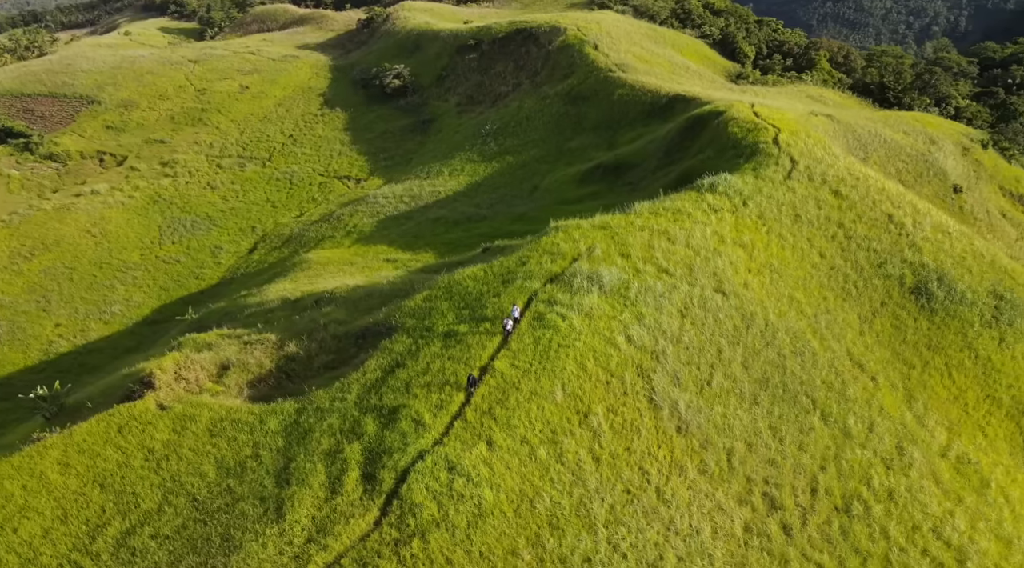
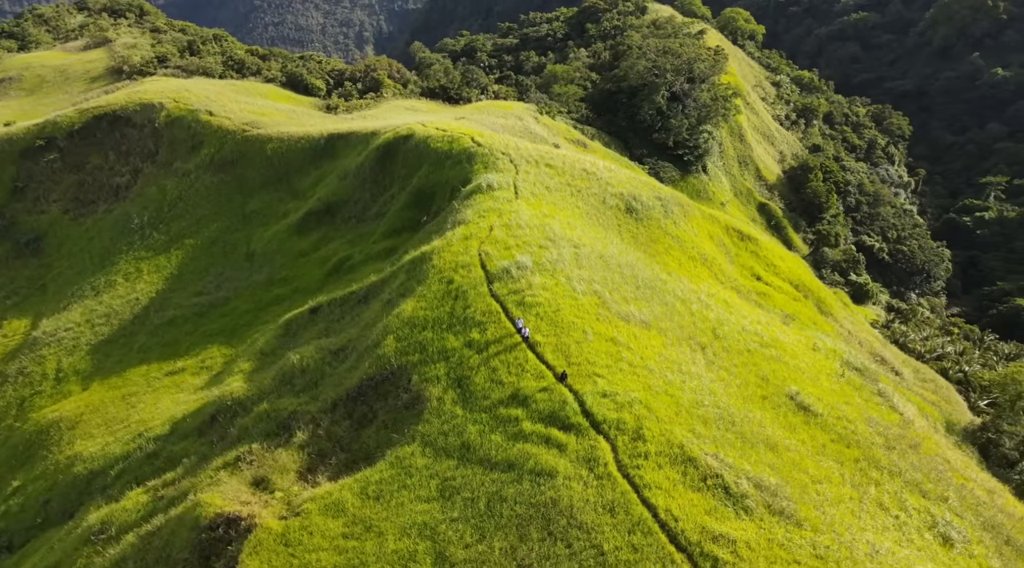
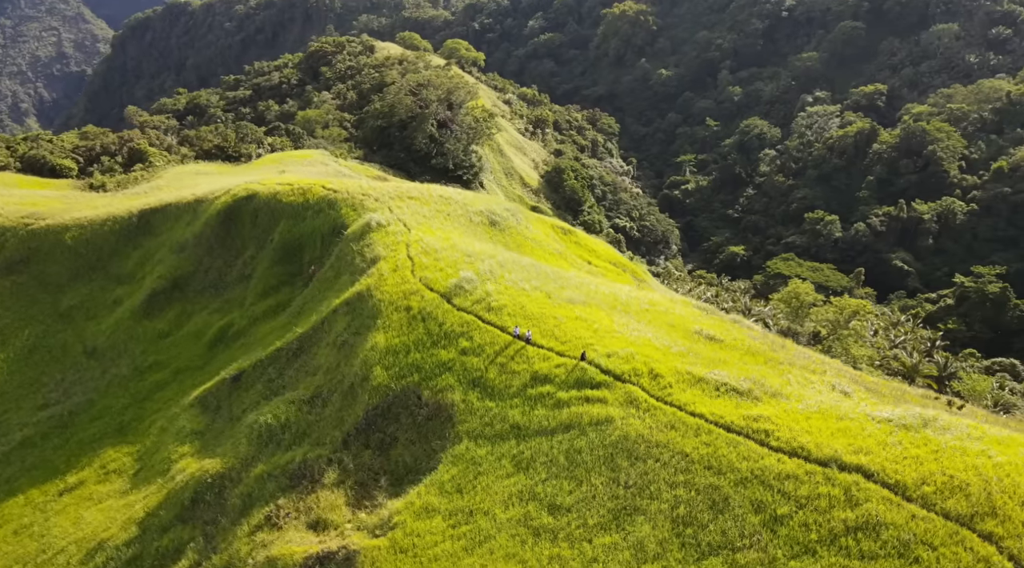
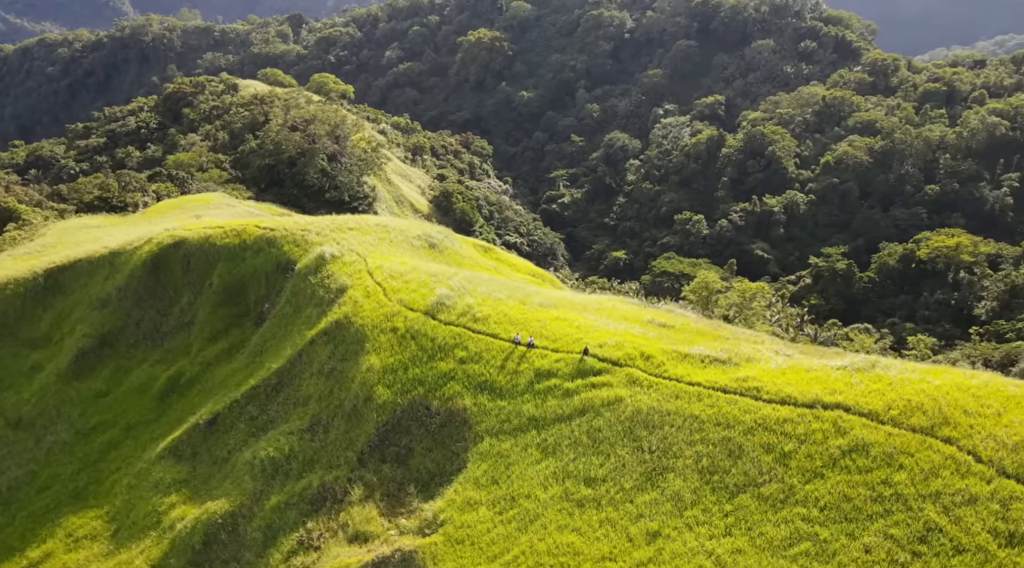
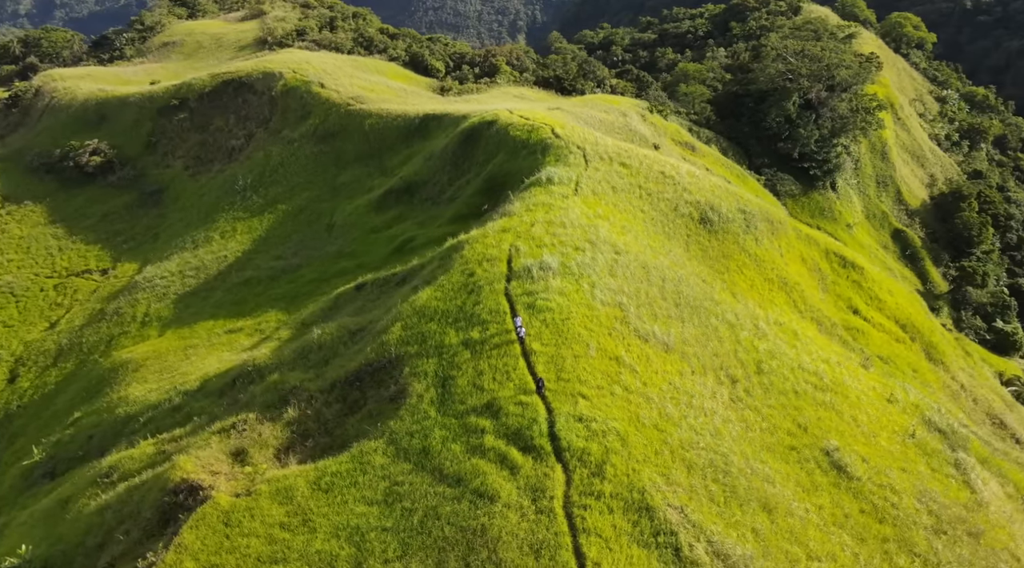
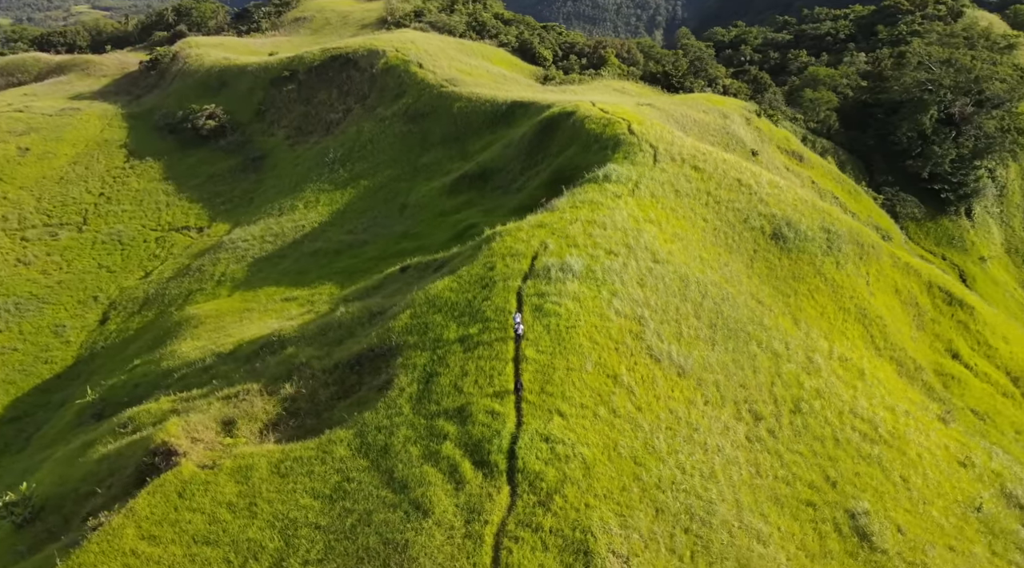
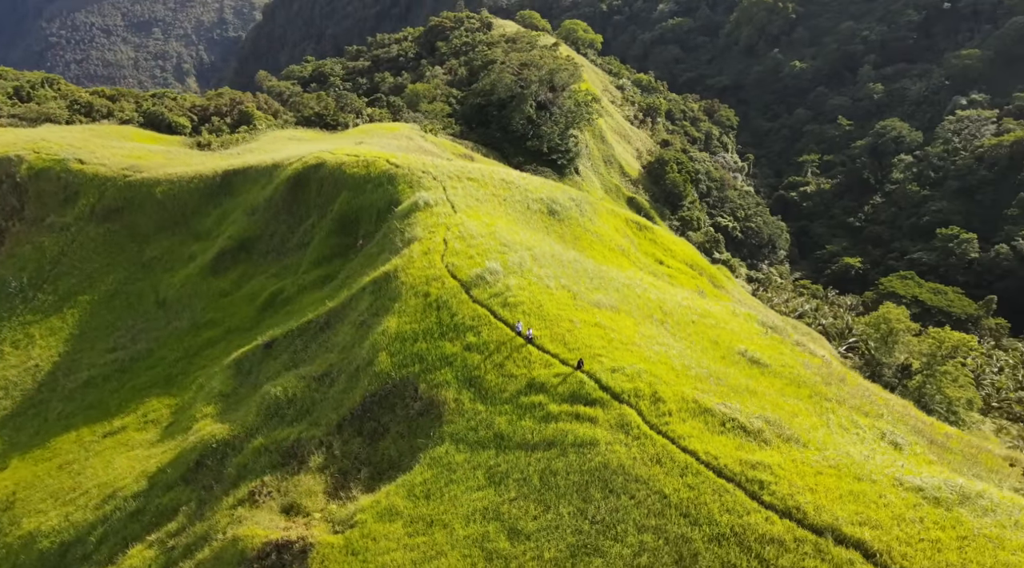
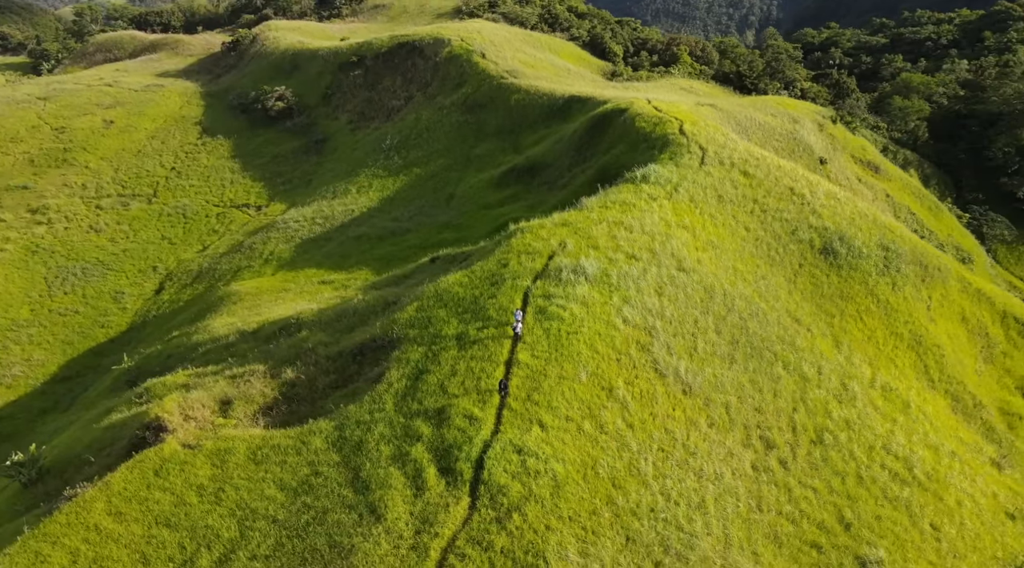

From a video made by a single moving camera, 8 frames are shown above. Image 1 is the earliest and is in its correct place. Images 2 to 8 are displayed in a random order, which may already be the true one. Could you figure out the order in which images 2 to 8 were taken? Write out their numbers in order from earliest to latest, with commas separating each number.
8, 6, 5, 2, 7, 3, 4
